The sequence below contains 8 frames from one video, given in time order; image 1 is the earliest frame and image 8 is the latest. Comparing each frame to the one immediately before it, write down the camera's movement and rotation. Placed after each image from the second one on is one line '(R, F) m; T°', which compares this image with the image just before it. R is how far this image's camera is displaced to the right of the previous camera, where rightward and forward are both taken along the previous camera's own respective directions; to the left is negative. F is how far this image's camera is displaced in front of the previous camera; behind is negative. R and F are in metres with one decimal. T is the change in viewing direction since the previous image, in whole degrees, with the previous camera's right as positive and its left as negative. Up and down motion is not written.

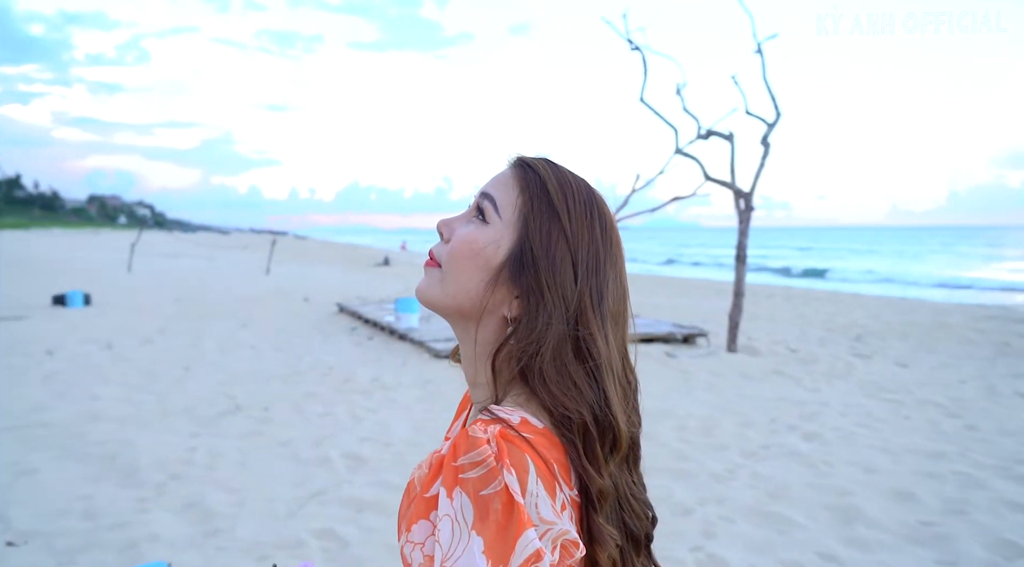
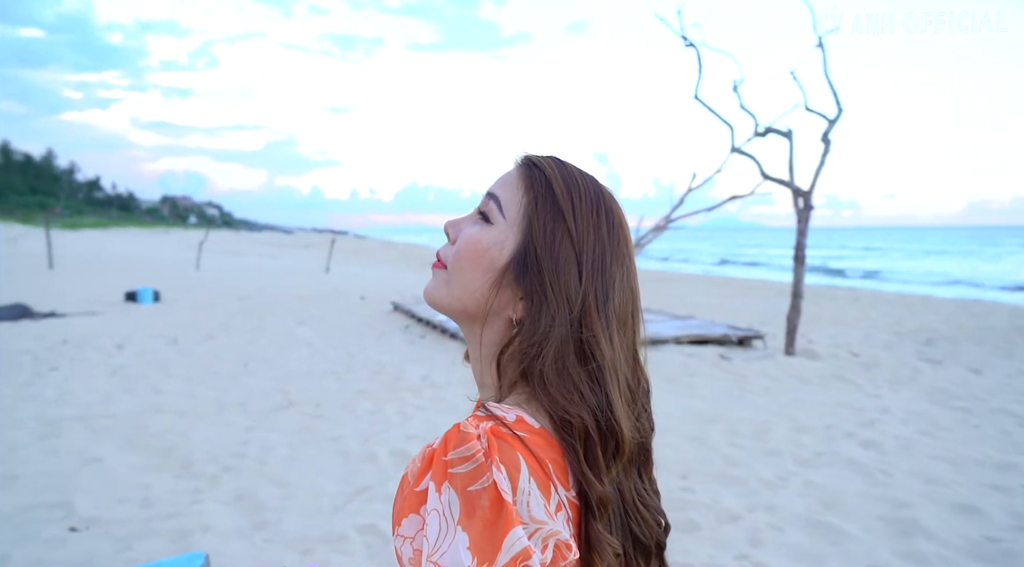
(+0.1, 0.0) m; -5°
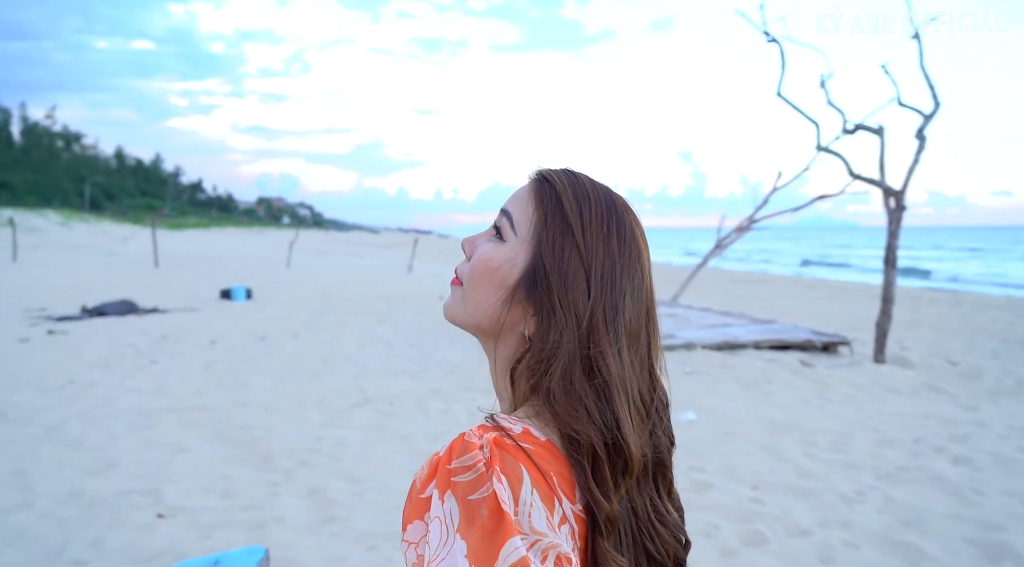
(+0.1, 0.0) m; -7°
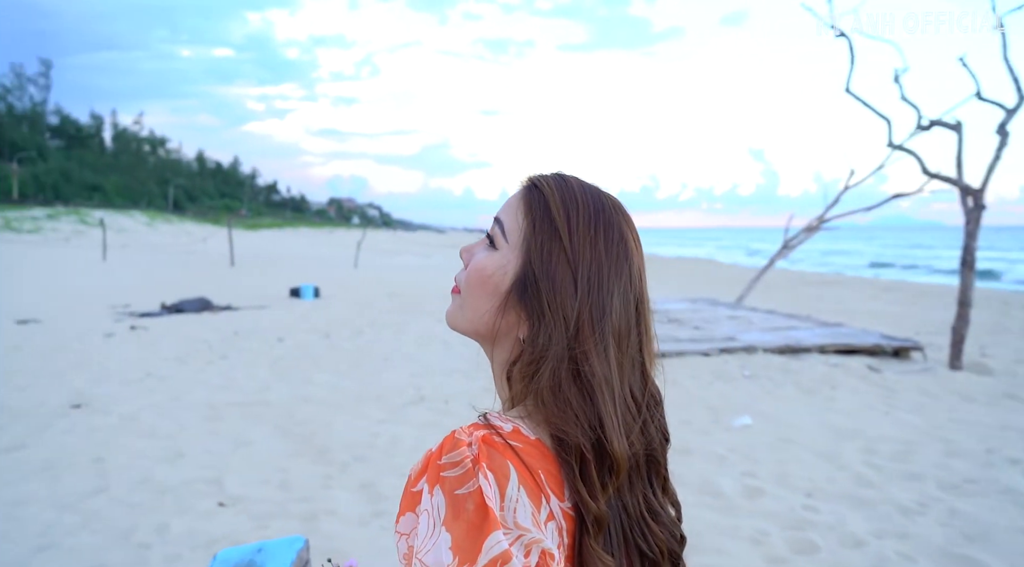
(+0.1, 0.0) m; -5°
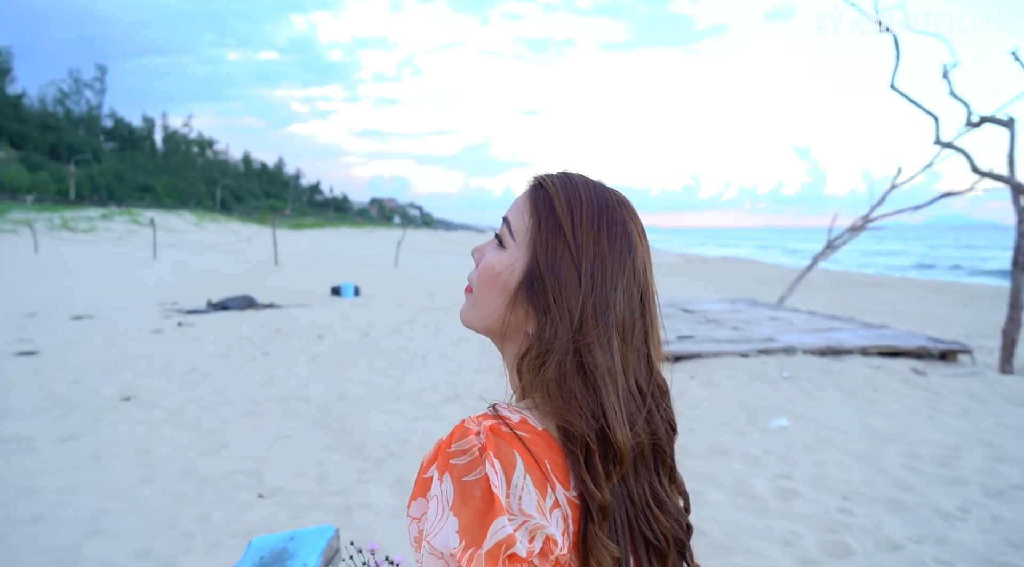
(0.0, 0.0) m; -3°
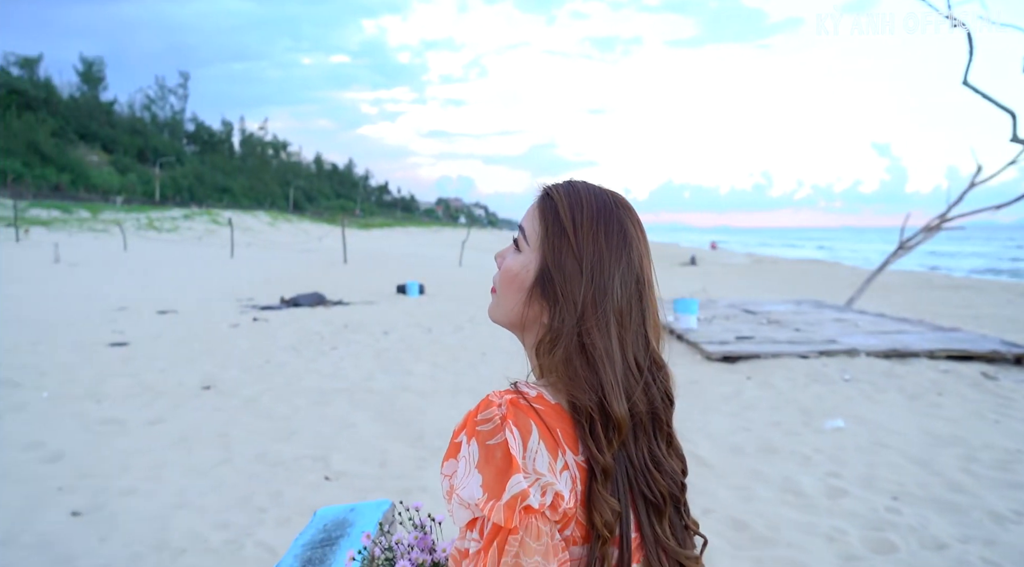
(+0.1, -0.2) m; -5°
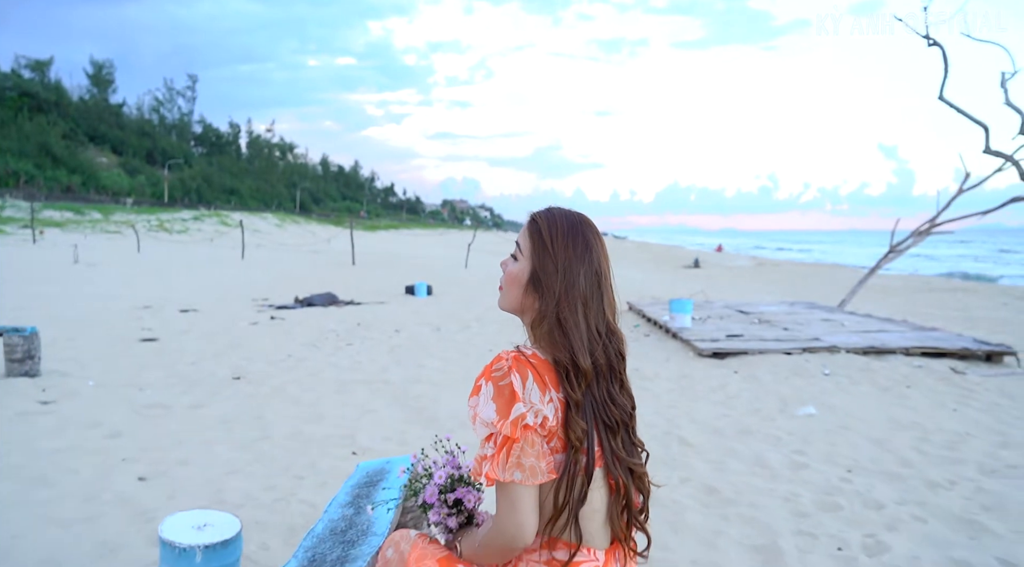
(0.0, -0.5) m; 0°
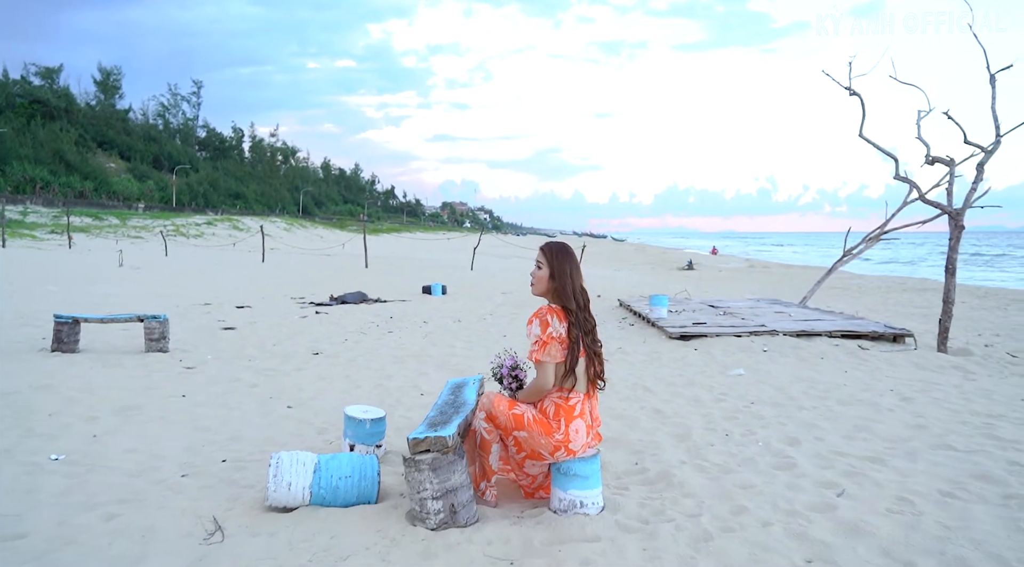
(-0.2, -2.0) m; 0°
